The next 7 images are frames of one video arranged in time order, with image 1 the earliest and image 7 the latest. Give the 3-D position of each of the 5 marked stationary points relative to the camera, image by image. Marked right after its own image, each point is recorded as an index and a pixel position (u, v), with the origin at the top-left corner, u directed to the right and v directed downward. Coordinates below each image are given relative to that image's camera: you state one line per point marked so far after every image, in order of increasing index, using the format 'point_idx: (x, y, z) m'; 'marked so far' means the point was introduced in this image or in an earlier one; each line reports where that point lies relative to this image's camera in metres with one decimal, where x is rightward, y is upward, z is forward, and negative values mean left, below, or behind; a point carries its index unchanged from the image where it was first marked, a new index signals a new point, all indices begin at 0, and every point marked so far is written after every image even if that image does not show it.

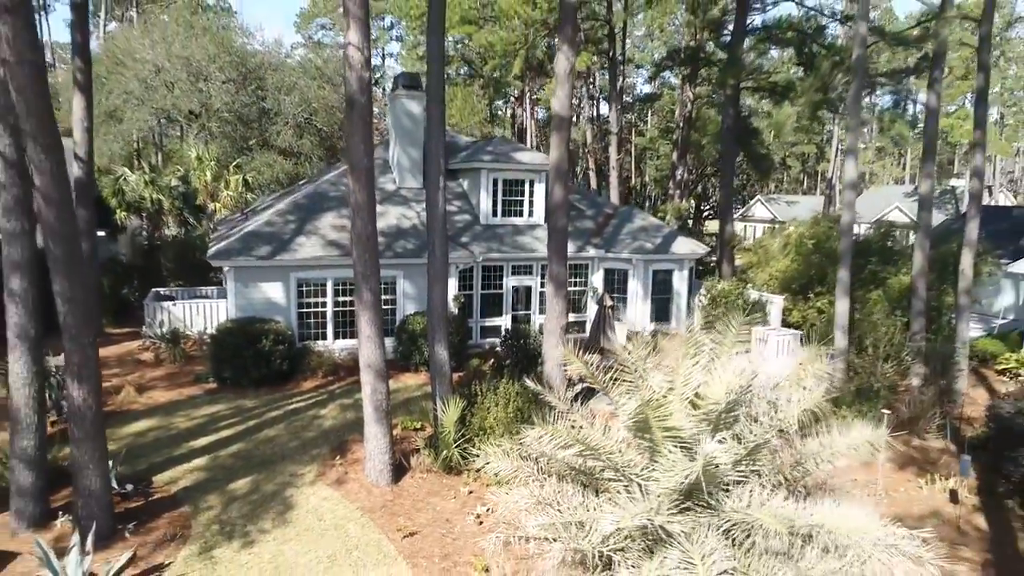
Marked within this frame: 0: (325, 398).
0: (-2.5, -1.5, +9.8) m
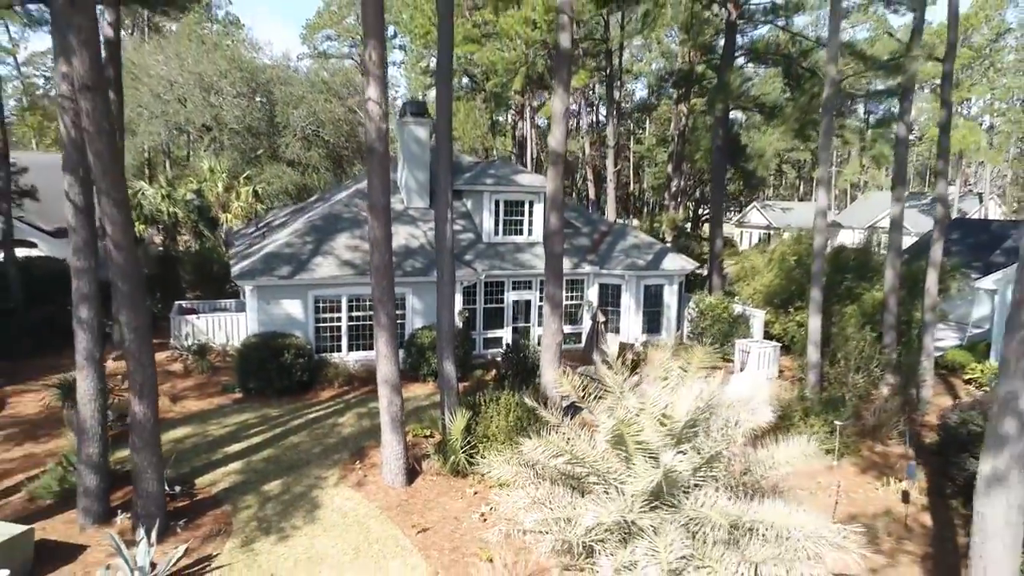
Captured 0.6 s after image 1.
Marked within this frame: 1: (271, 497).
0: (-2.5, -1.7, +10.7) m
1: (-2.6, -2.3, +7.9) m
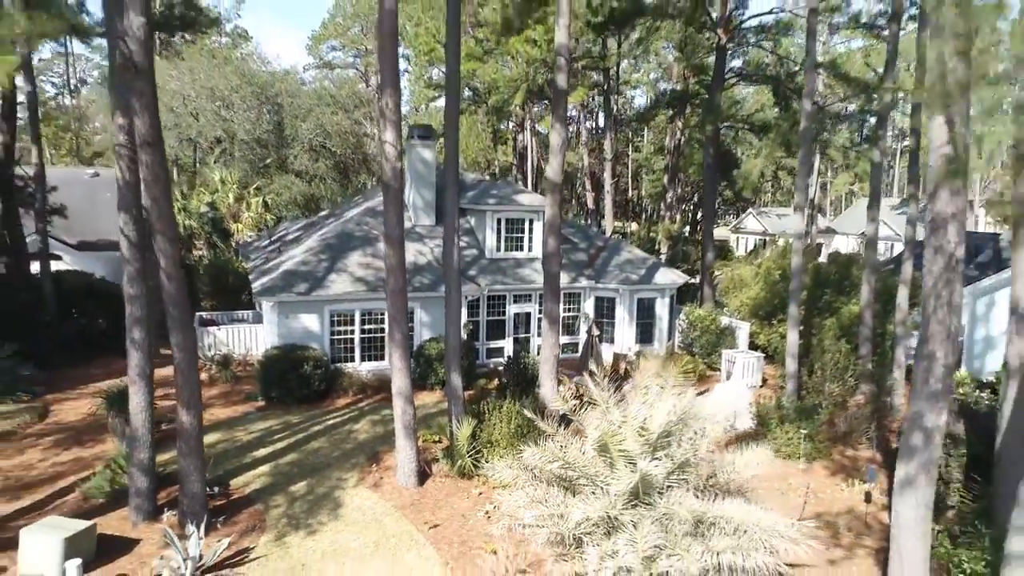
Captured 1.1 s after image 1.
0: (-2.5, -2.0, +11.6) m
1: (-2.6, -2.5, +8.8) m
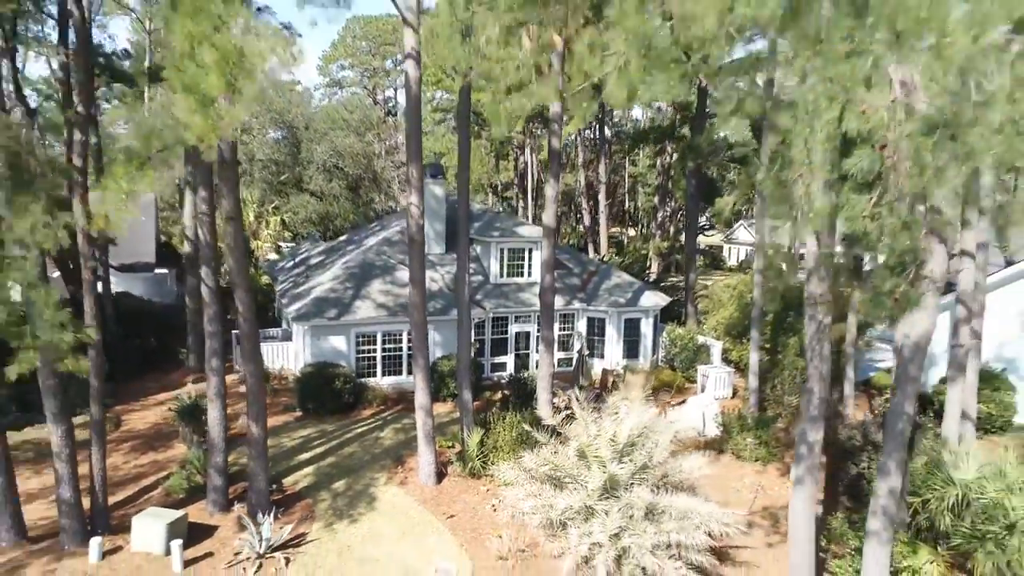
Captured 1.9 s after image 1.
0: (-2.4, -2.5, +13.6) m
1: (-2.6, -3.0, +10.8) m
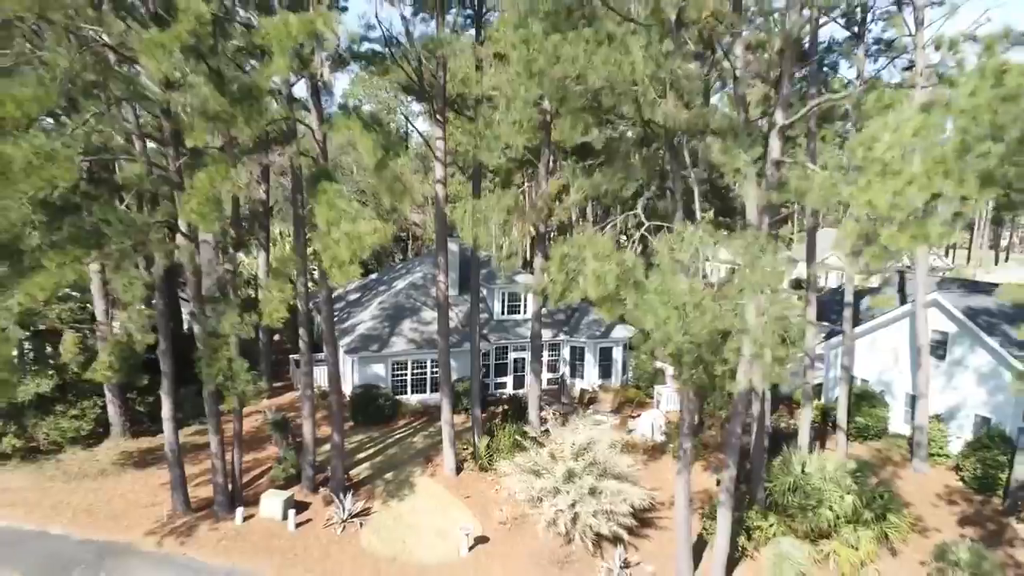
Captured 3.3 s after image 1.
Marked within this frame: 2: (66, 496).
0: (-2.5, -3.6, +18.3) m
1: (-2.6, -4.1, +15.5) m
2: (-8.7, -4.1, +14.3) m
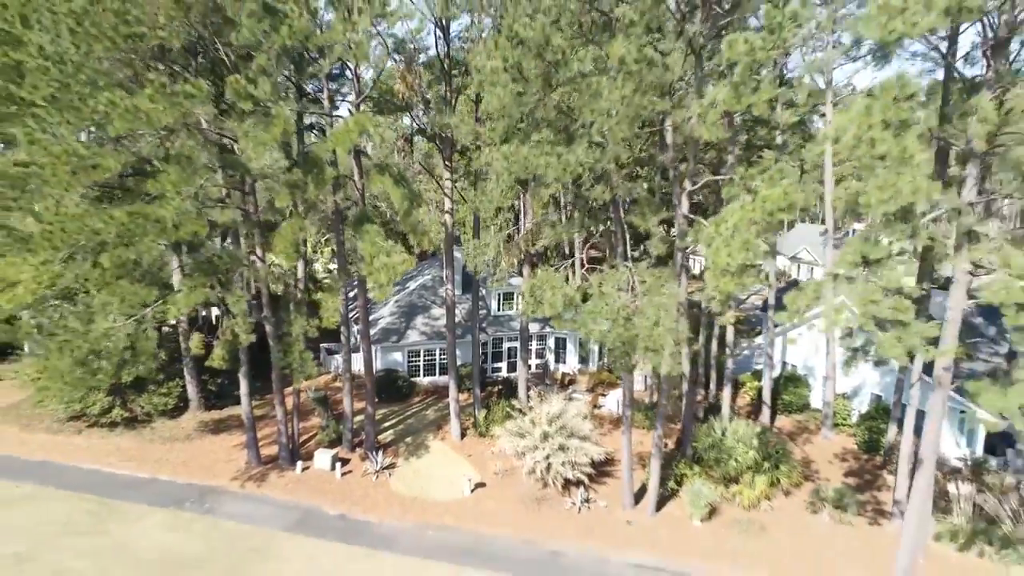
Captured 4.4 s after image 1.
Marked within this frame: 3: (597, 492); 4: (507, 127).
0: (-2.7, -3.7, +22.8) m
1: (-2.8, -4.3, +20.0) m
2: (-8.9, -4.2, +18.8) m
3: (+2.0, -4.8, +17.1) m
4: (-0.1, +2.9, +13.2) m
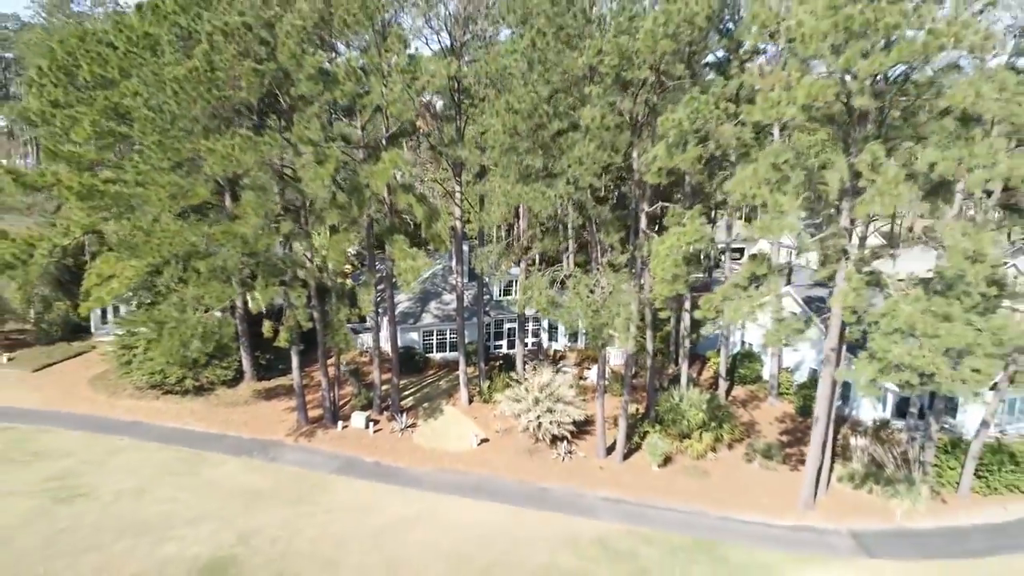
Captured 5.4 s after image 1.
0: (-2.7, -3.3, +27.2) m
1: (-2.9, -4.0, +24.4) m
2: (-9.0, -4.0, +23.2) m
3: (+1.9, -4.6, +21.5) m
4: (-0.2, +2.9, +17.3) m
